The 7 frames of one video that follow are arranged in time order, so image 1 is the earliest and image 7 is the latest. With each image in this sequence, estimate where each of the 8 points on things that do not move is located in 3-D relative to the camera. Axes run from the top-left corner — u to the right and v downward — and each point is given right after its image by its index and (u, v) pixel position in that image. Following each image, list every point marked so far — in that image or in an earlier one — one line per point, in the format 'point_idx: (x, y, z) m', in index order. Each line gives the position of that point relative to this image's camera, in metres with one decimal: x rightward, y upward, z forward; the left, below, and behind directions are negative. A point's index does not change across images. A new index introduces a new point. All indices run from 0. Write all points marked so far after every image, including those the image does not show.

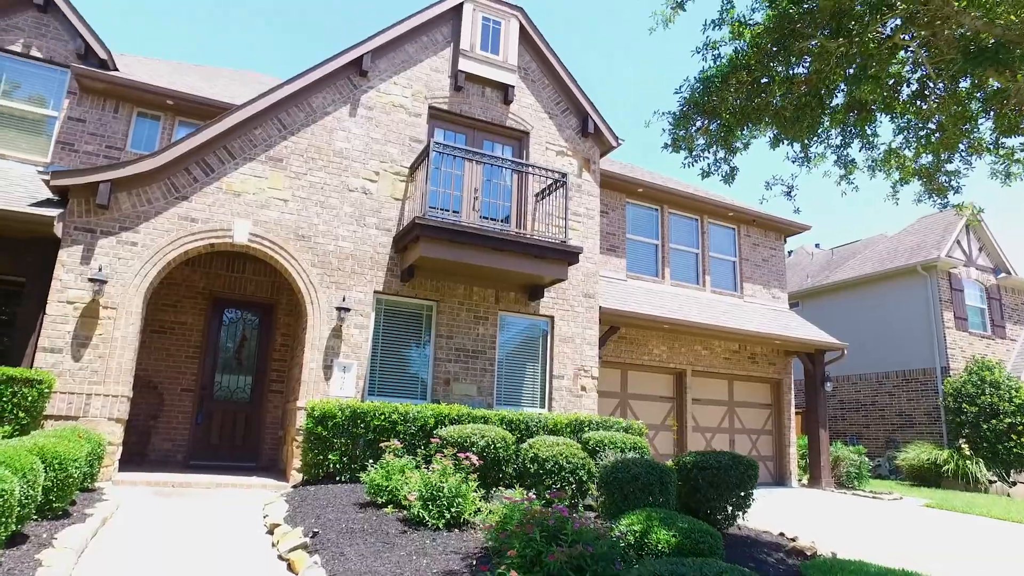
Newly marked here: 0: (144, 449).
0: (-5.7, -2.5, +10.6) m
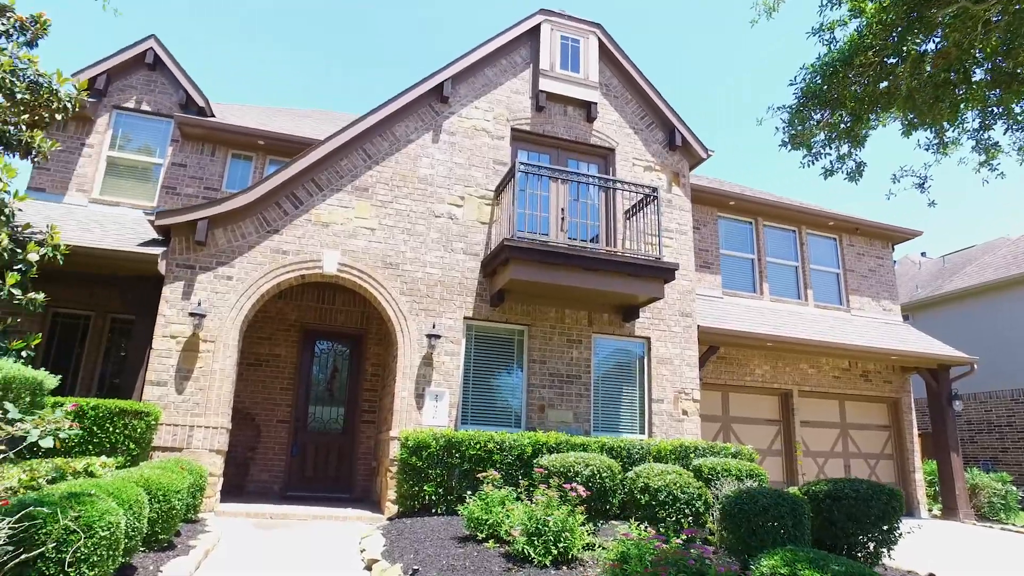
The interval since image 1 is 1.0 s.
0: (-4.2, -3.0, +10.7) m
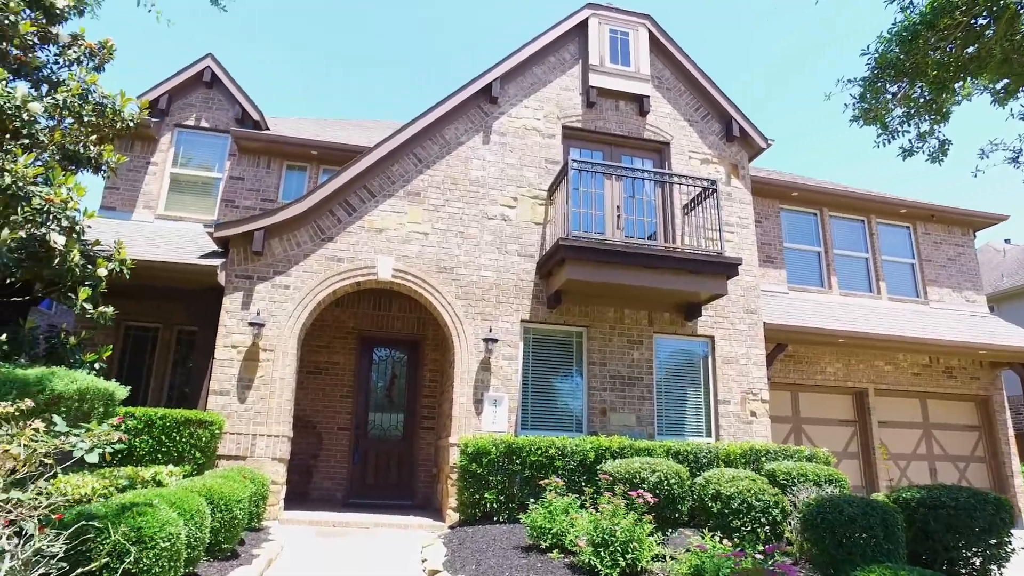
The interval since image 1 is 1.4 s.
0: (-3.3, -3.2, +10.8) m
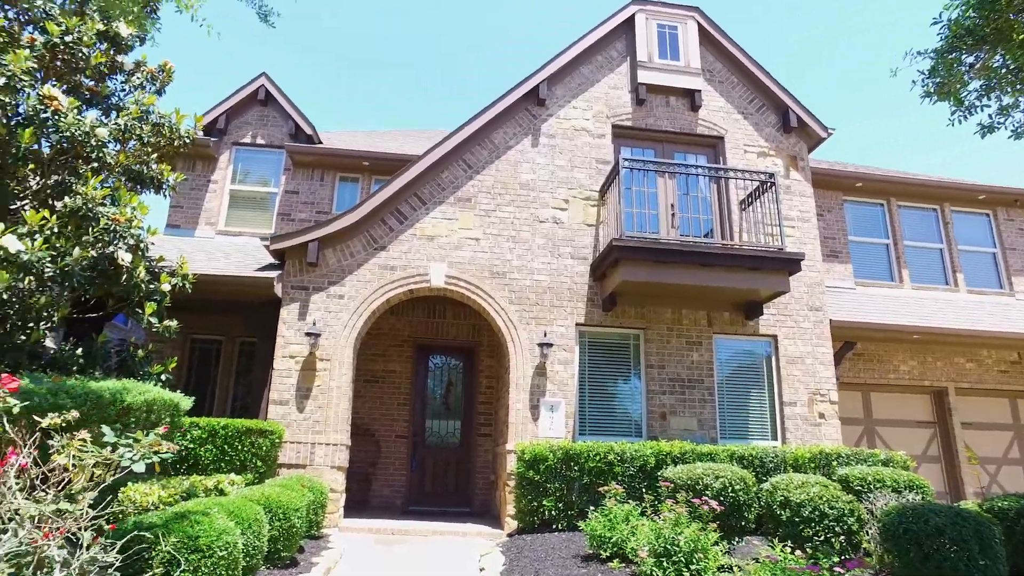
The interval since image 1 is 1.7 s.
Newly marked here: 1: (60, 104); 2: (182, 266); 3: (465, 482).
0: (-2.3, -3.3, +10.9) m
1: (-5.0, +2.0, +7.6) m
2: (-4.1, +0.3, +8.6) m
3: (-0.8, -3.2, +11.2) m
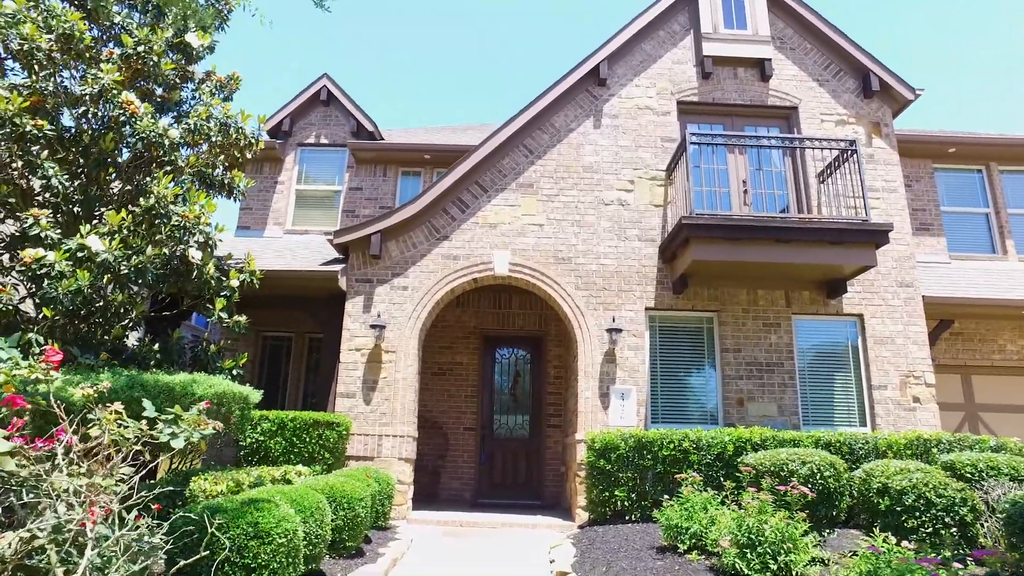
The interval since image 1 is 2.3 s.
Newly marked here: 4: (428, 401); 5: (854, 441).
0: (-1.2, -3.2, +10.8) m
1: (-4.3, +2.1, +7.8) m
2: (-3.3, +0.3, +8.7) m
3: (+0.4, -3.0, +11.0) m
4: (-1.4, -1.8, +11.1) m
5: (+3.8, -1.7, +7.5) m
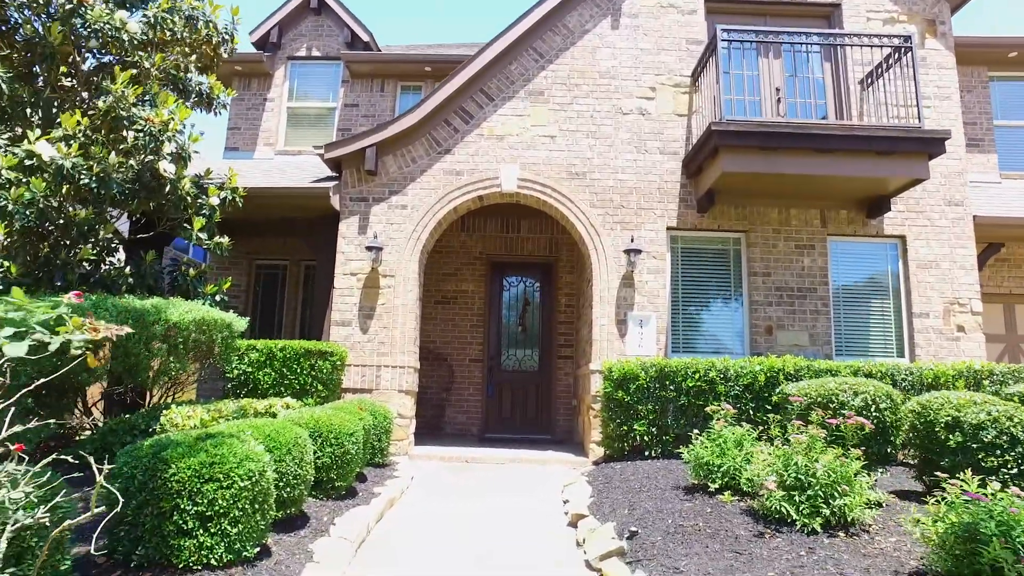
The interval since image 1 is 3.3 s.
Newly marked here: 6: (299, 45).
0: (-1.1, -2.0, +10.3) m
1: (-4.2, +2.9, +6.8) m
2: (-3.2, +1.3, +7.9) m
3: (+0.5, -1.8, +10.4) m
4: (-1.3, -0.7, +10.5) m
5: (+3.8, -0.8, +6.8) m
6: (-3.9, +4.5, +12.5) m
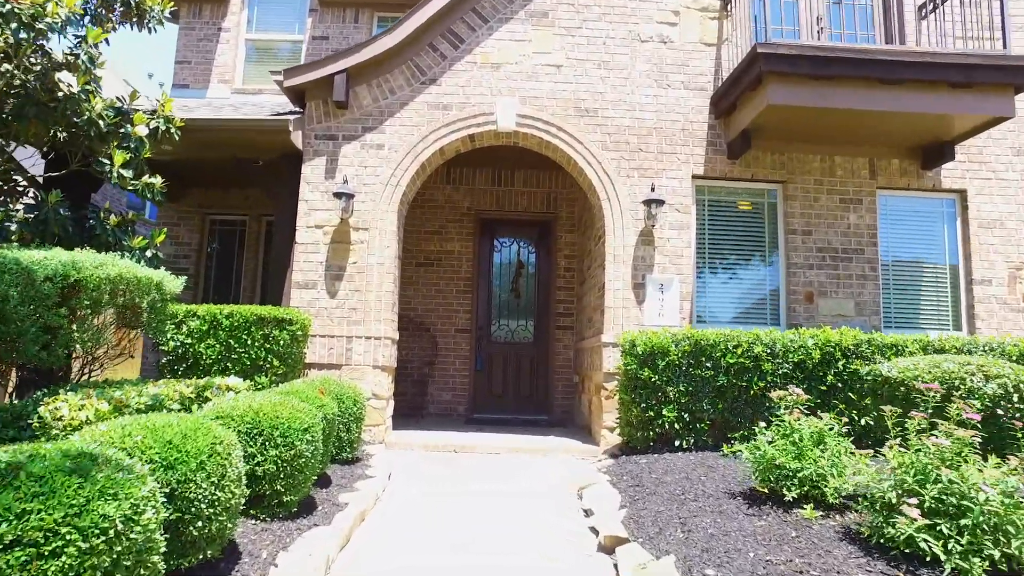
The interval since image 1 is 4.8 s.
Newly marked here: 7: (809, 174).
0: (-1.2, -1.5, +9.0) m
1: (-4.2, +3.3, +5.2) m
2: (-3.2, +1.7, +6.4) m
3: (+0.4, -1.3, +9.2) m
4: (-1.4, -0.1, +9.2) m
5: (+3.9, -0.5, +5.6) m
6: (-4.0, +5.1, +10.9) m
7: (+3.2, +1.2, +7.3) m
